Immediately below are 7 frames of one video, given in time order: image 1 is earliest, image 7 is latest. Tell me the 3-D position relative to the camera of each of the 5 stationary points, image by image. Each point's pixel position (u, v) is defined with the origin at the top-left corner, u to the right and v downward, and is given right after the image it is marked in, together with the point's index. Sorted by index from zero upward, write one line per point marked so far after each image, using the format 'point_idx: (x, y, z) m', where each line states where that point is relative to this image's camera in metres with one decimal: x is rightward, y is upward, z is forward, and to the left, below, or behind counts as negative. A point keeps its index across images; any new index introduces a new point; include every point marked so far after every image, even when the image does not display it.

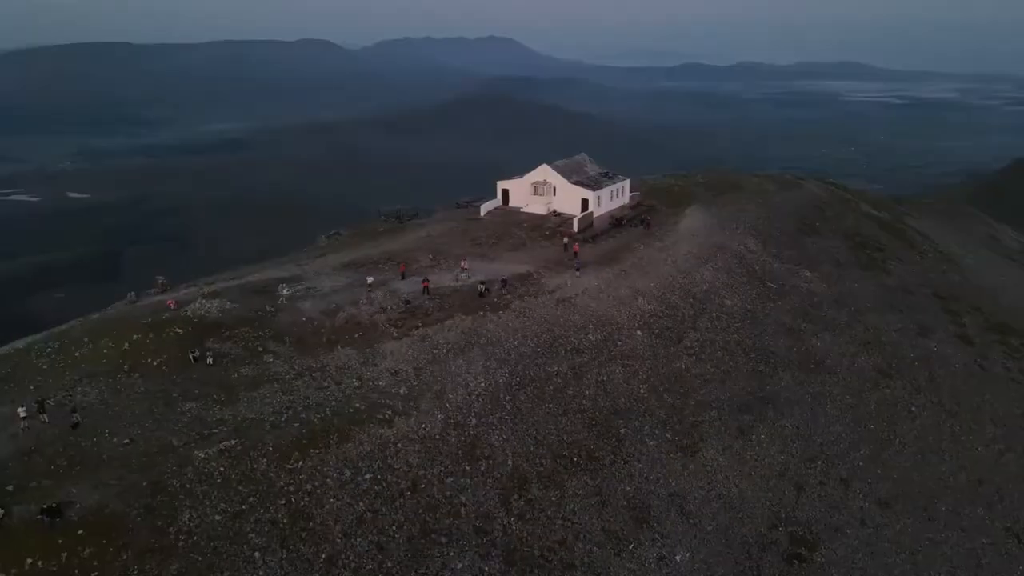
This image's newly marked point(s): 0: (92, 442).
0: (-10.5, -3.8, +18.1) m
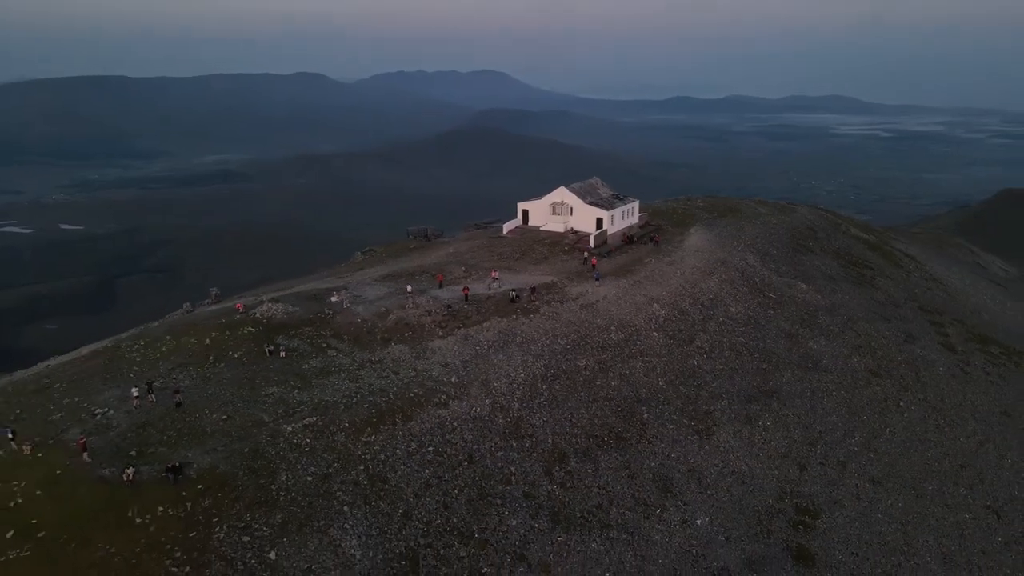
0: (-9.2, -3.7, +20.9) m
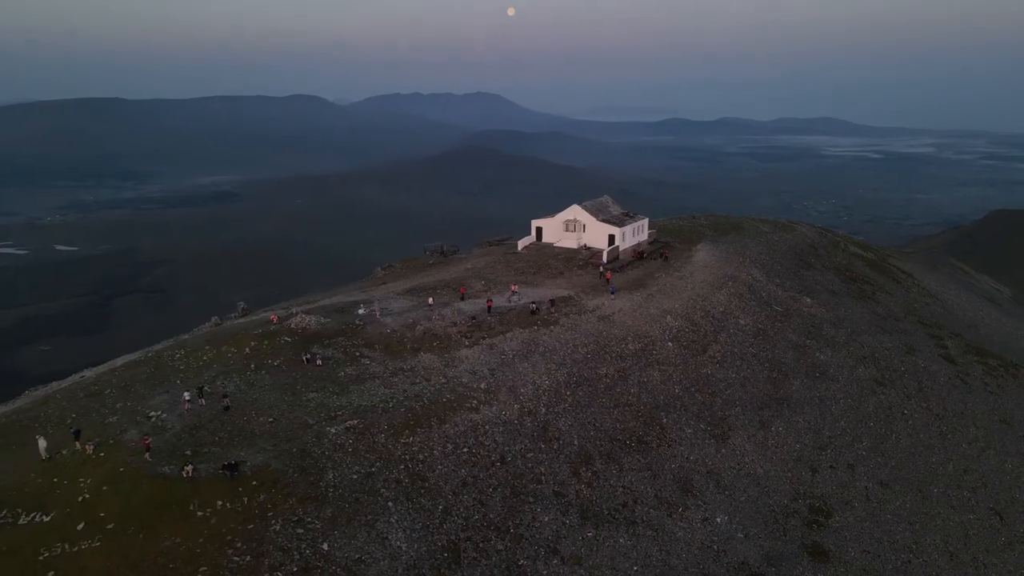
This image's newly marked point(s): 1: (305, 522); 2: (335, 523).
0: (-8.2, -4.0, +22.1) m
1: (-5.4, -6.1, +18.8) m
2: (-4.7, -6.2, +19.1) m
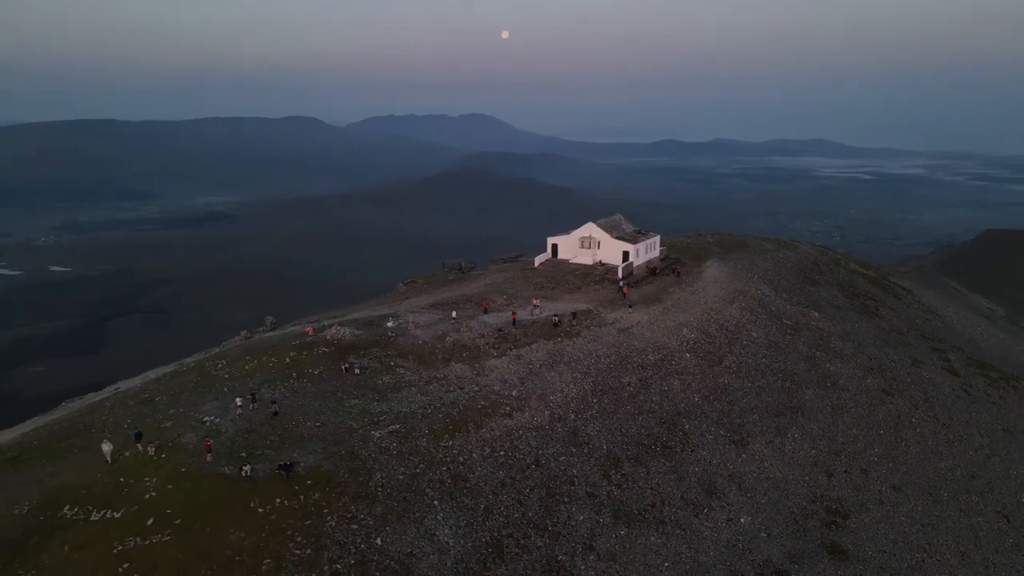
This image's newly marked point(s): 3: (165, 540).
0: (-7.1, -4.4, +23.2) m
1: (-4.3, -6.4, +19.9) m
2: (-3.5, -6.5, +20.1) m
3: (-8.8, -6.4, +18.3) m
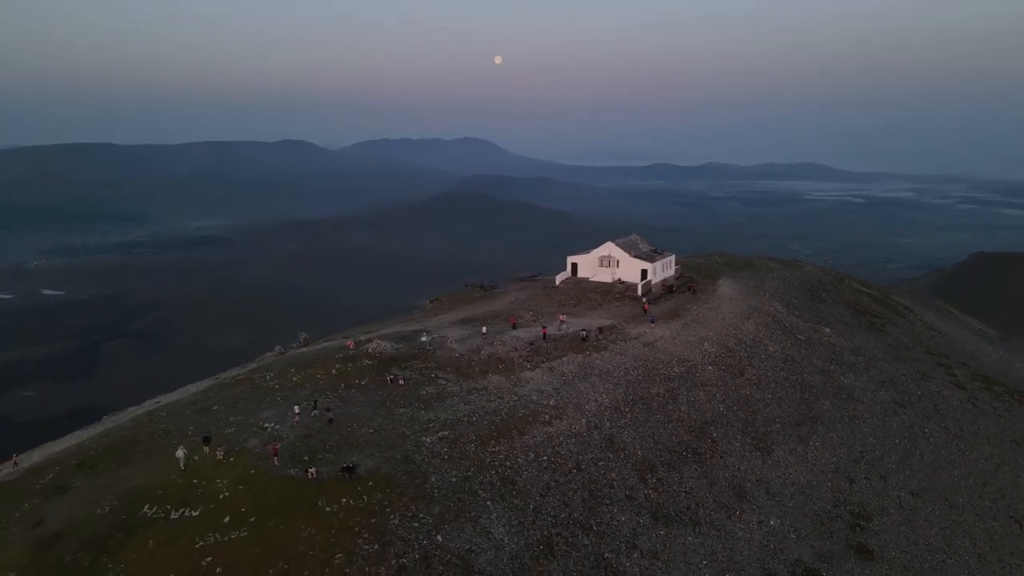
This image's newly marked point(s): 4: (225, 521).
0: (-5.6, -4.8, +24.5) m
1: (-2.7, -6.7, +21.1) m
2: (-2.0, -6.9, +21.4) m
3: (-7.3, -6.7, +19.4) m
4: (-8.0, -6.5, +19.9) m
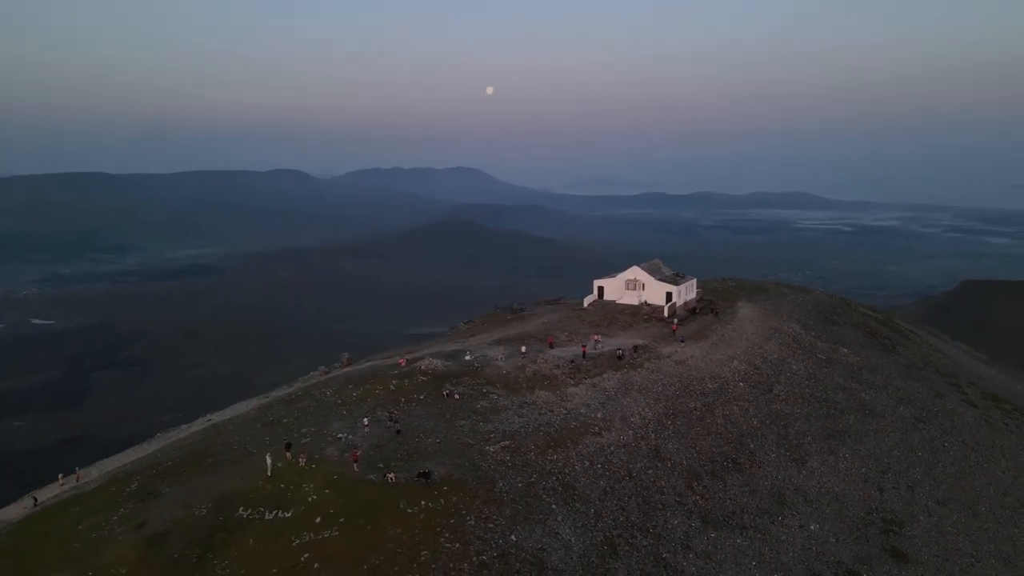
0: (-3.5, -5.5, +26.0) m
1: (-0.6, -7.3, +22.6) m
2: (+0.1, -7.4, +22.8) m
3: (-5.1, -7.2, +20.9) m
4: (-5.8, -6.9, +21.4) m
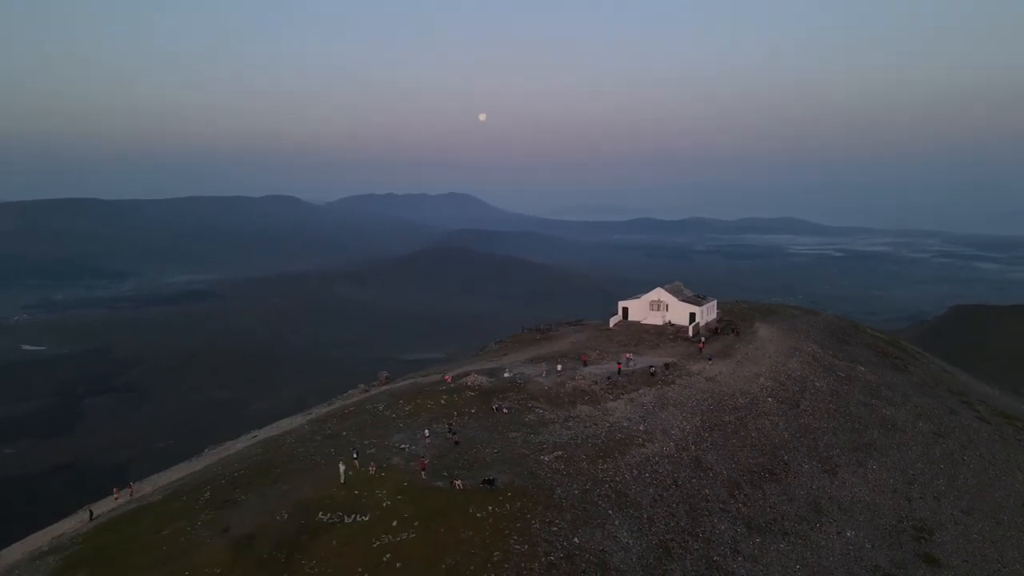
0: (-1.5, -6.2, +27.3) m
1: (+1.5, -7.8, +23.9) m
2: (+2.2, -8.0, +24.2) m
3: (-3.1, -7.7, +22.2) m
4: (-3.7, -7.5, +22.7) m
